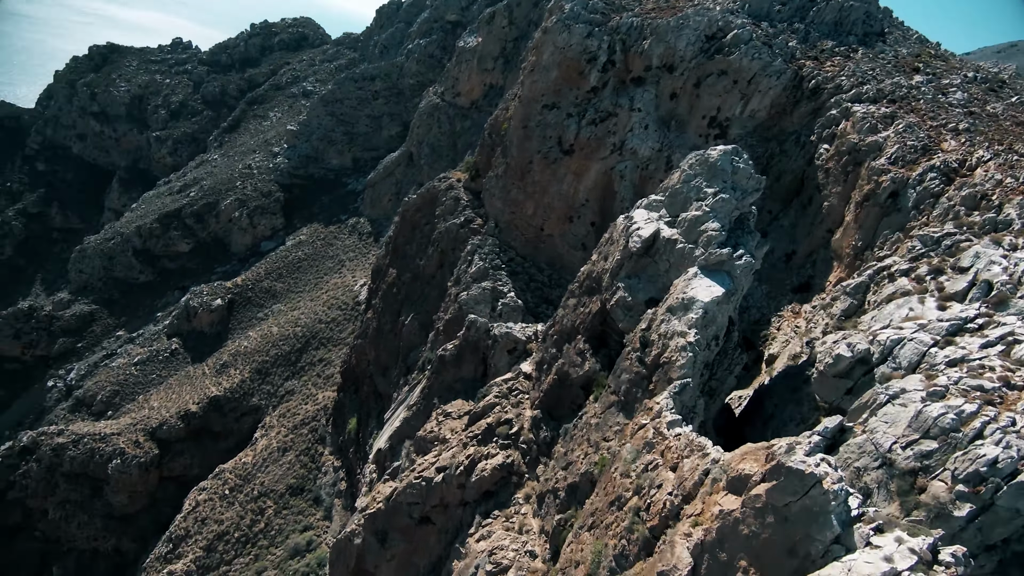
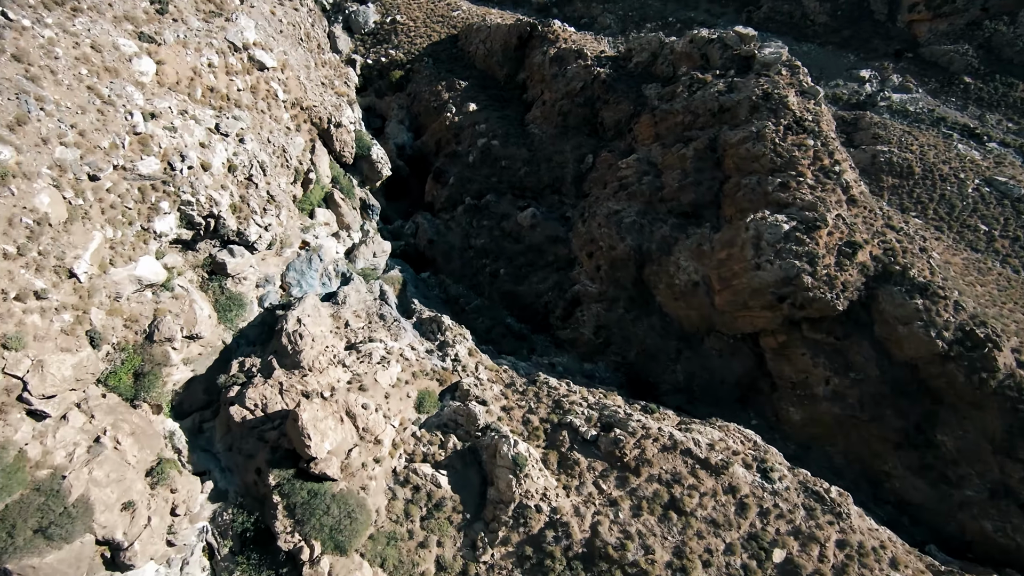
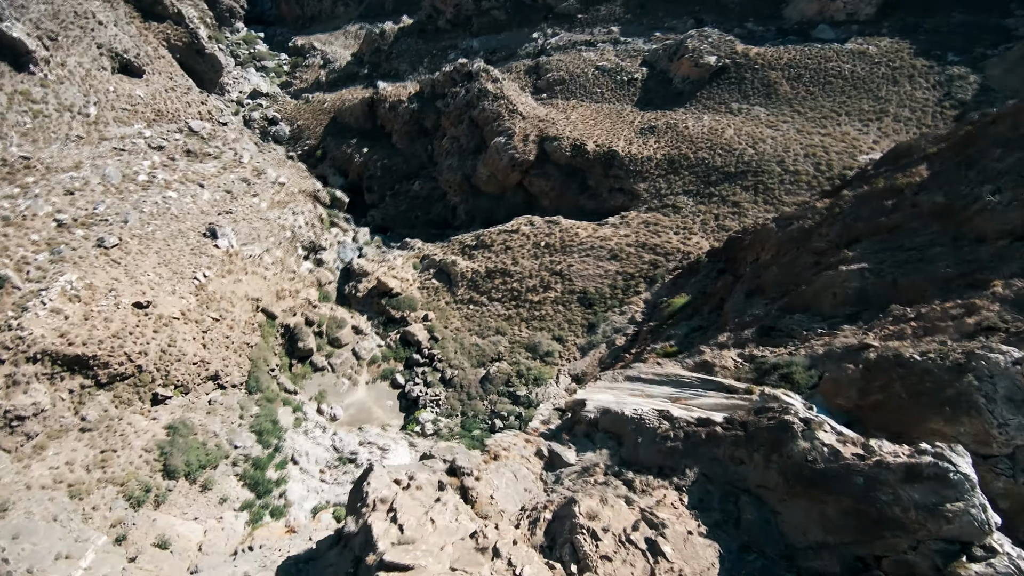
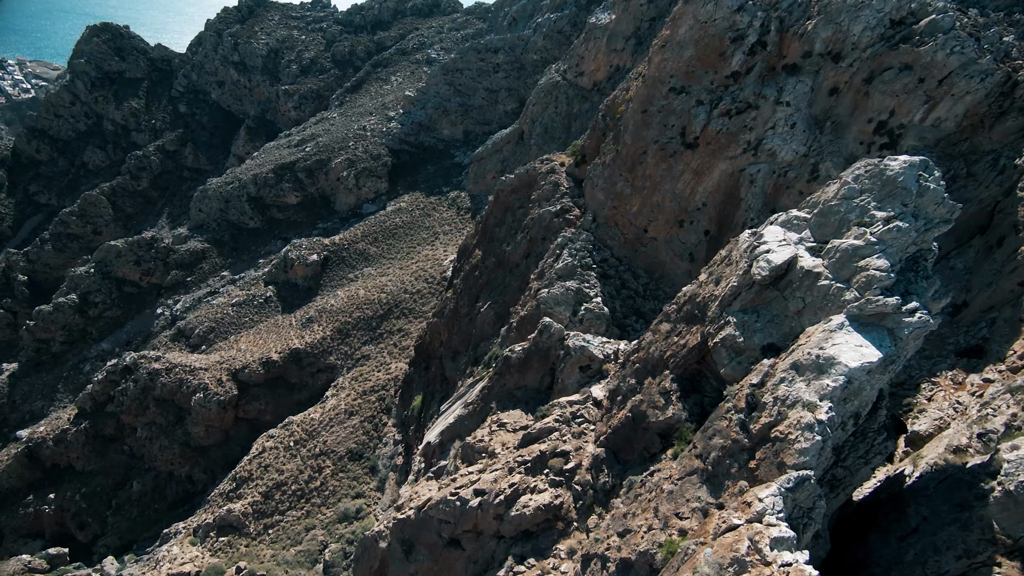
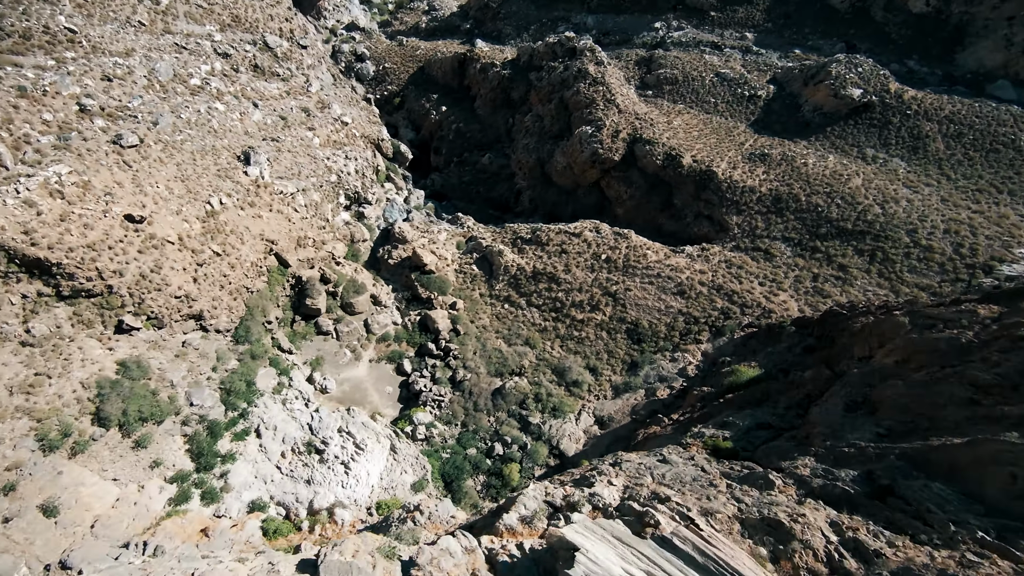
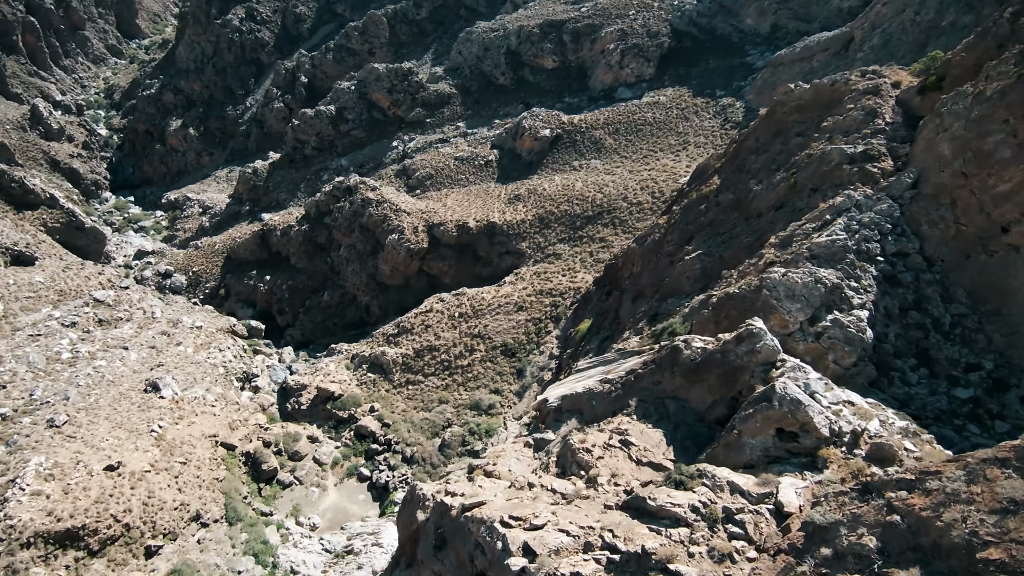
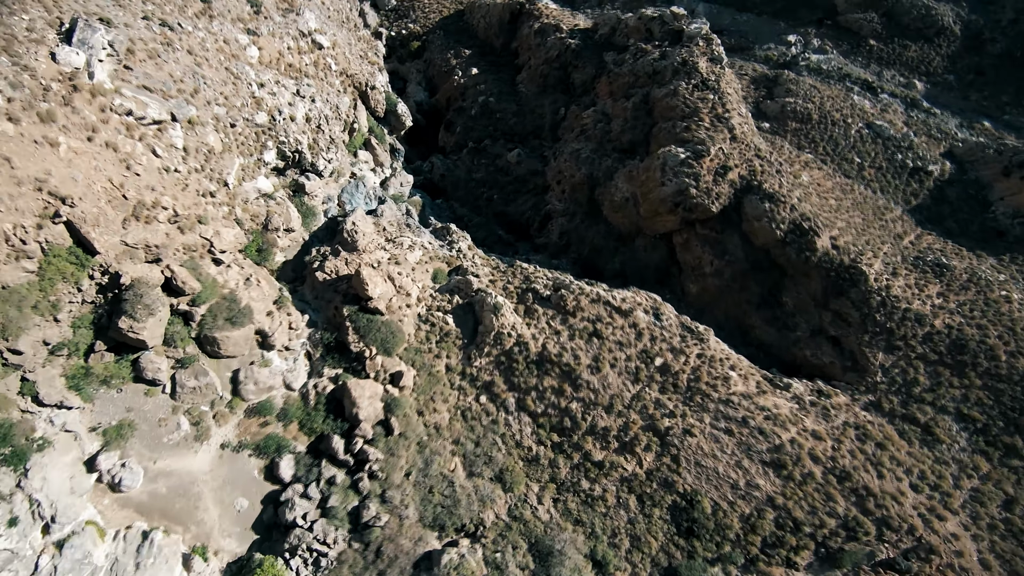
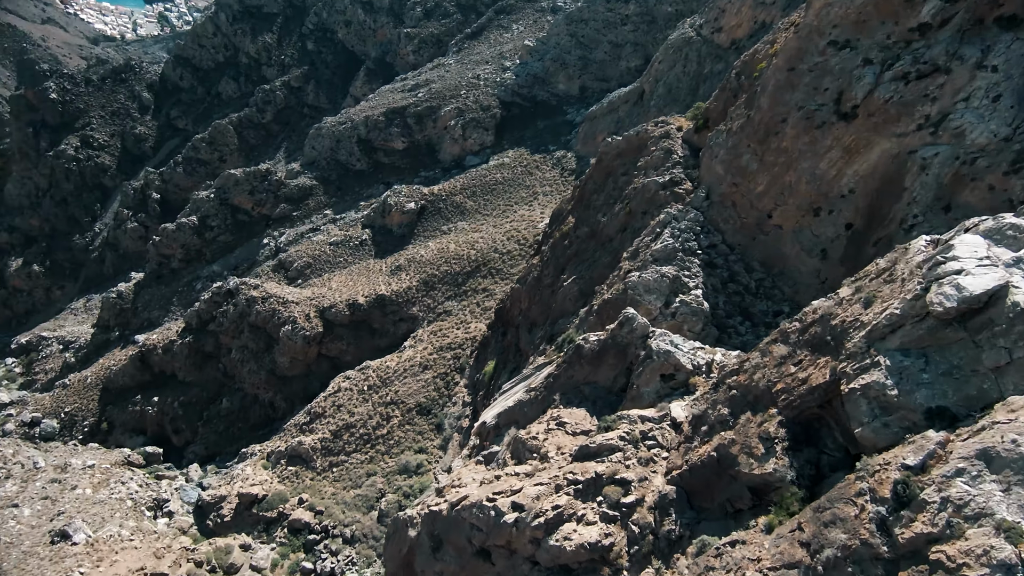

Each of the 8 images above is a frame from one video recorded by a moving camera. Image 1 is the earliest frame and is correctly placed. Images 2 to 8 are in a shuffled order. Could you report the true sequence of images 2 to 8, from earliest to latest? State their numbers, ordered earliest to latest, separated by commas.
4, 8, 6, 3, 5, 7, 2
